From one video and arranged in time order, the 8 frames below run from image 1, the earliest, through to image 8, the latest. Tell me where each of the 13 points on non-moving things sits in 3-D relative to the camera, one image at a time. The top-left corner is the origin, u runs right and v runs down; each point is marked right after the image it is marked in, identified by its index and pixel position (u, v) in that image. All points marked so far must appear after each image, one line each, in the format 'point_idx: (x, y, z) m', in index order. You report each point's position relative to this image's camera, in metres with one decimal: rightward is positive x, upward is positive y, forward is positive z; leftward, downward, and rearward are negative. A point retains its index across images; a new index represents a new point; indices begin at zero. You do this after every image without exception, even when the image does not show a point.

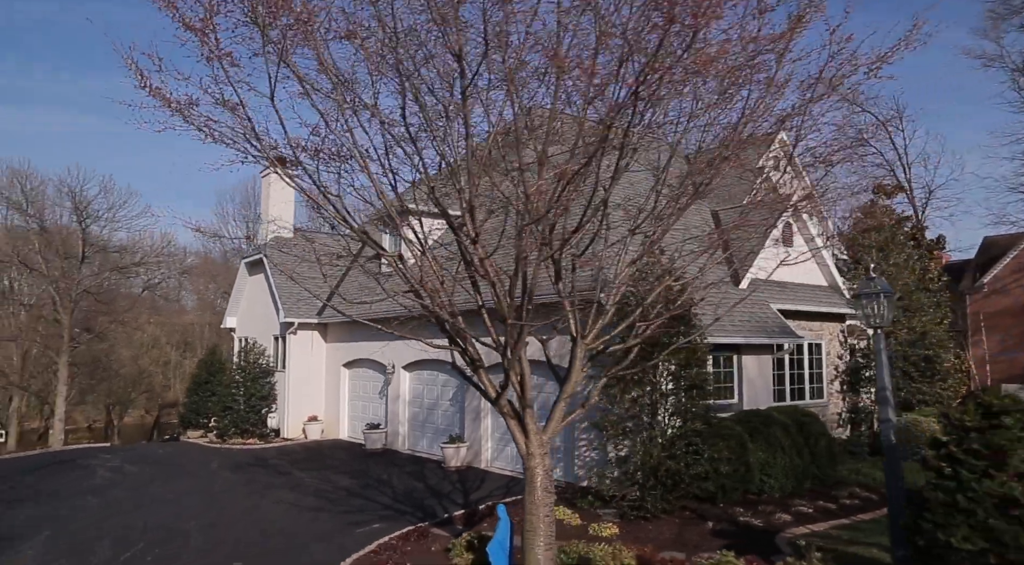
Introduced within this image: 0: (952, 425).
0: (+3.1, -1.0, +5.4) m
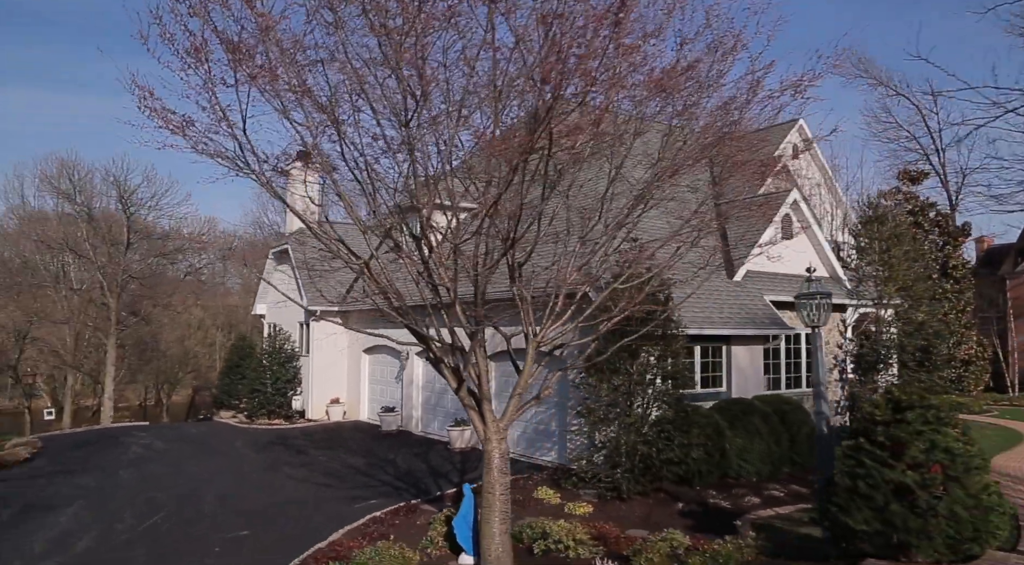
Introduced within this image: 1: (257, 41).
0: (+2.8, -1.1, +6.0) m
1: (-2.0, +1.9, +6.2) m
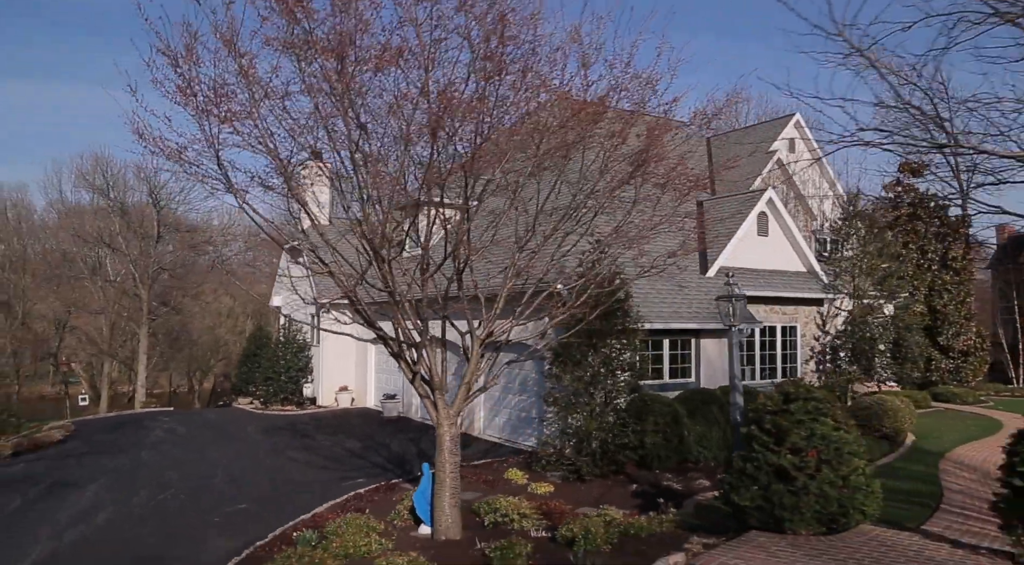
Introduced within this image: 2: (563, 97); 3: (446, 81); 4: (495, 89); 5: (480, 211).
0: (+2.2, -1.1, +6.8) m
1: (-2.6, +1.9, +7.2) m
2: (+0.4, +1.8, +7.8) m
3: (-0.7, +1.9, +7.2) m
4: (-0.3, +1.8, +7.3) m
5: (-0.5, +0.8, +8.1) m
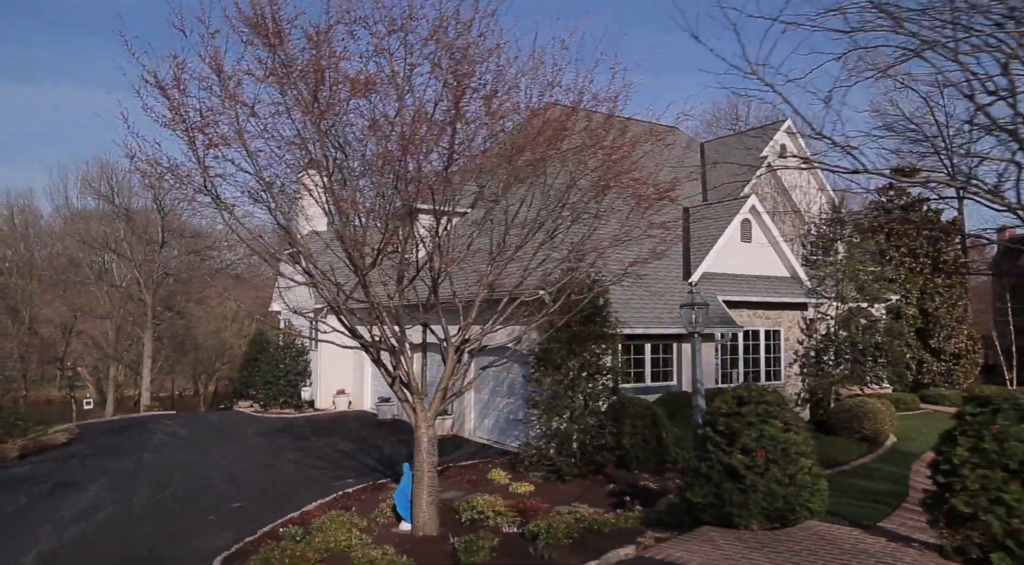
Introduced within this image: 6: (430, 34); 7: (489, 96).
0: (+1.9, -1.2, +7.3) m
1: (-2.9, +1.8, +7.7) m
2: (+0.1, +1.7, +8.2) m
3: (-1.0, +1.8, +7.7) m
4: (-0.6, +1.7, +7.7) m
5: (-0.8, +0.7, +8.6) m
6: (-1.0, +2.5, +7.9) m
7: (-0.2, +1.9, +7.9) m
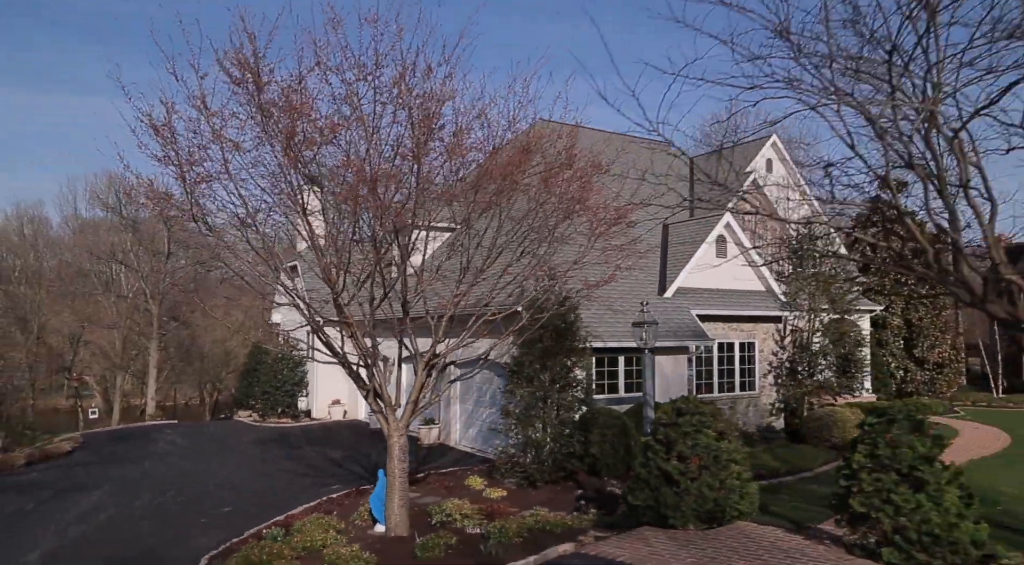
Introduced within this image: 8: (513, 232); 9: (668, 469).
0: (+1.5, -1.4, +8.0) m
1: (-3.3, +1.5, +8.5) m
2: (-0.3, +1.5, +9.0) m
3: (-1.4, +1.5, +8.4) m
4: (-1.0, +1.4, +8.5) m
5: (-1.2, +0.4, +9.3) m
6: (-1.4, +2.2, +8.7) m
7: (-0.7, +1.7, +8.6) m
8: (0.0, +0.6, +9.4) m
9: (+1.5, -1.8, +7.5) m
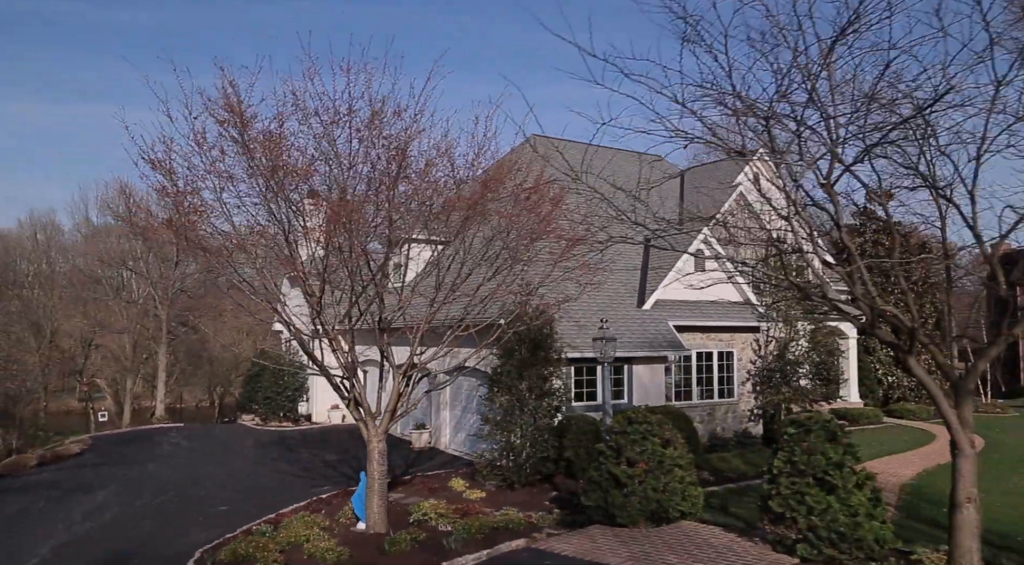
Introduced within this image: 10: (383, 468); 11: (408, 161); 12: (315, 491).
0: (+1.1, -1.7, +8.7) m
1: (-3.7, +1.3, +9.3) m
2: (-0.6, +1.3, +9.7) m
3: (-1.8, +1.3, +9.2) m
4: (-1.4, +1.2, +9.3) m
5: (-1.6, +0.2, +10.1) m
6: (-1.7, +2.0, +9.5) m
7: (-1.0, +1.4, +9.4) m
8: (-0.4, +0.4, +10.2) m
9: (+1.1, -2.0, +8.3) m
10: (-1.6, -2.3, +9.7) m
11: (-1.2, +1.5, +9.4) m
12: (-3.3, -3.5, +13.1) m
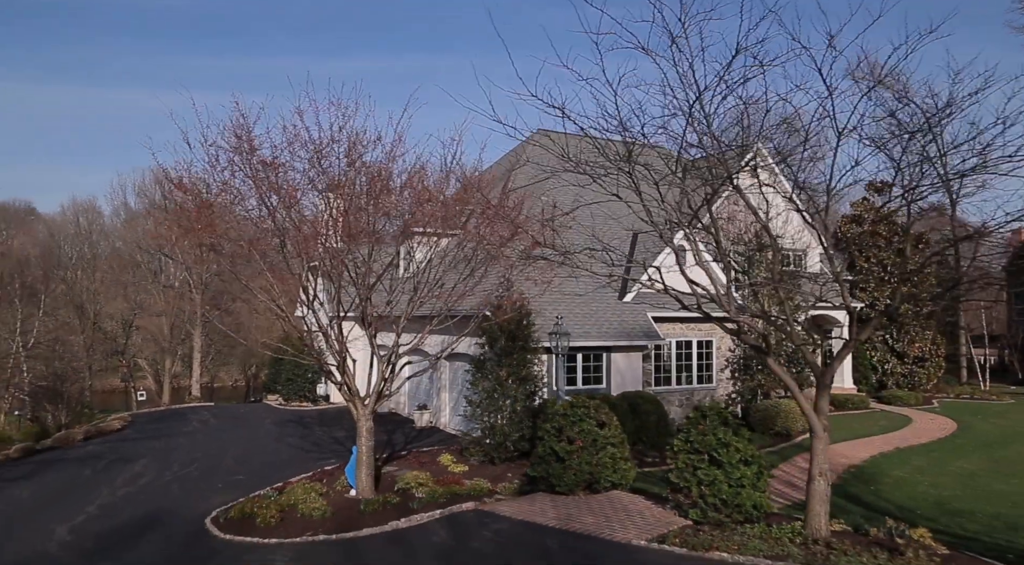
0: (+0.6, -1.7, +10.3) m
1: (-4.2, +1.3, +11.0) m
2: (-1.1, +1.2, +11.3) m
3: (-2.2, +1.2, +10.9) m
4: (-1.8, +1.2, +10.8) m
5: (-2.0, +0.2, +11.7) m
6: (-2.2, +2.0, +11.0) m
7: (-1.5, +1.4, +11.0) m
8: (-0.8, +0.4, +11.7) m
9: (+0.6, -2.1, +9.8) m
10: (-2.1, -2.4, +11.4) m
11: (-1.7, +1.5, +10.9) m
12: (-3.6, -3.5, +14.9) m
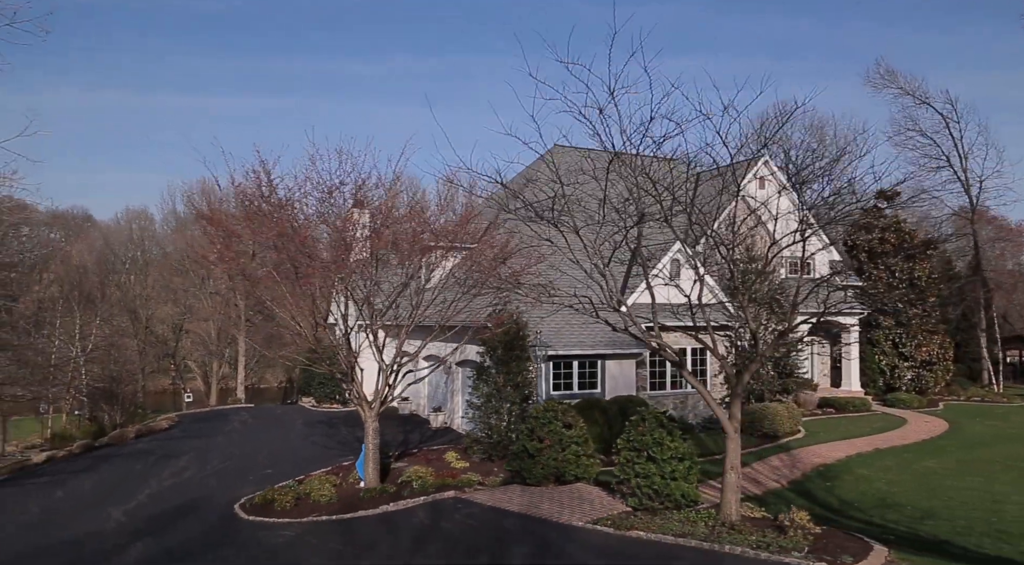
0: (+0.3, -2.0, +11.9) m
1: (-4.4, +0.9, +12.9) m
2: (-1.4, +0.9, +13.0) m
3: (-2.5, +0.9, +12.6) m
4: (-2.1, +0.8, +12.6) m
5: (-2.3, -0.2, +13.5) m
6: (-2.5, +1.6, +12.8) m
7: (-1.8, +1.1, +12.7) m
8: (-1.0, 0.0, +13.4) m
9: (+0.3, -2.4, +11.5) m
10: (-2.3, -2.7, +13.1) m
11: (-2.0, +1.1, +12.7) m
12: (-3.7, -3.9, +16.8) m
